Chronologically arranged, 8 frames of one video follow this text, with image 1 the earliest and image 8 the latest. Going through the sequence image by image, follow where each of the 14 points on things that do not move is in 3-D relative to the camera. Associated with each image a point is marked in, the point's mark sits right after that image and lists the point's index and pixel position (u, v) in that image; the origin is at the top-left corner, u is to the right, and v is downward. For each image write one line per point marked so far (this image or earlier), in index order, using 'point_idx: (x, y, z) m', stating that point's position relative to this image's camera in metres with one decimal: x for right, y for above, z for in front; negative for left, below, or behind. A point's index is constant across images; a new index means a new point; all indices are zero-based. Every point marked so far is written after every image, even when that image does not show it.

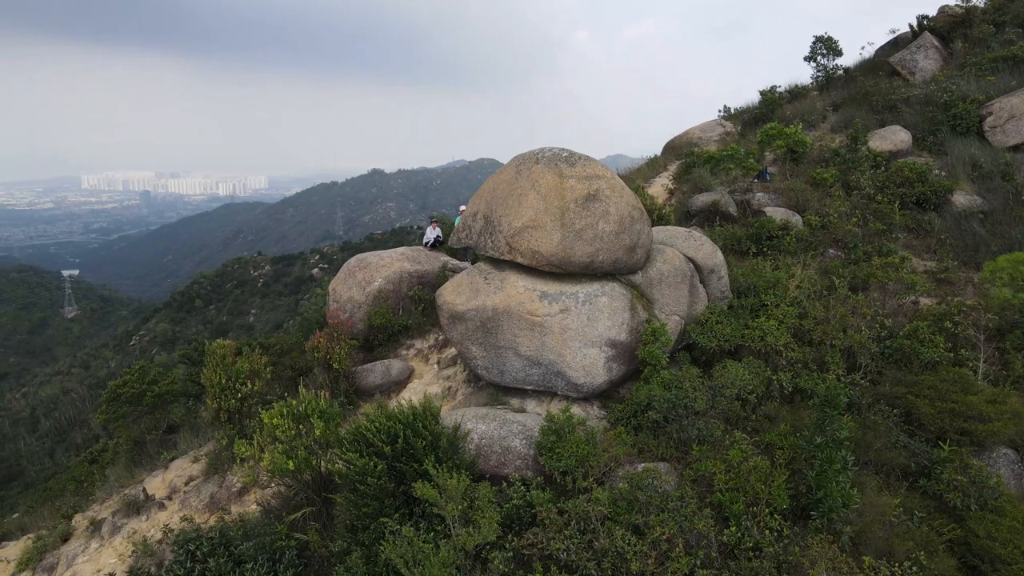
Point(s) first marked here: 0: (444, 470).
0: (-0.5, -1.2, +4.8) m
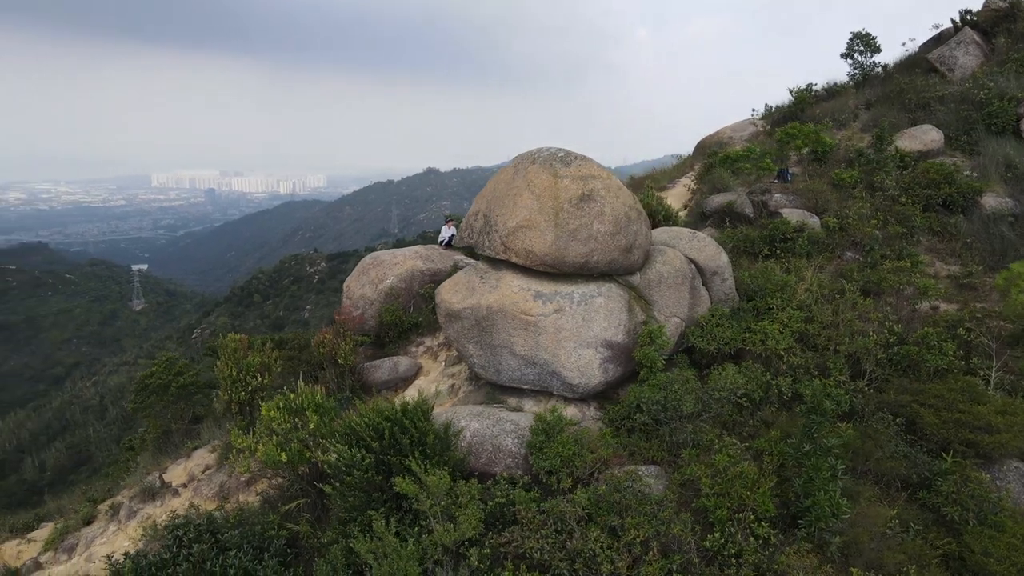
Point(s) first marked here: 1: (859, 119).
0: (-0.6, -1.2, +4.8) m
1: (+4.4, +2.2, +9.4) m
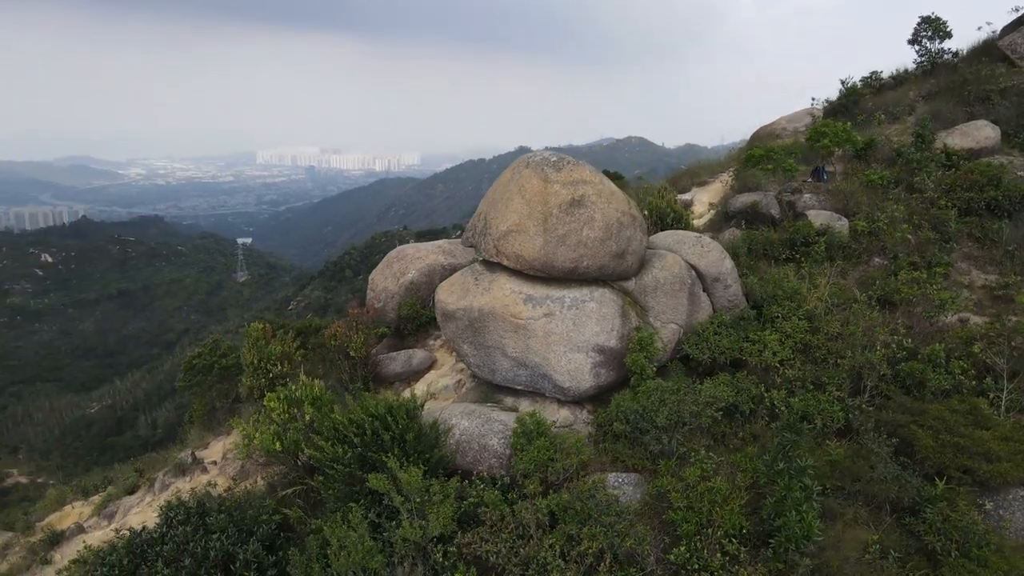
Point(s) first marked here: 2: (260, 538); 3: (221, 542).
0: (-0.7, -1.2, +5.0) m
1: (+4.8, +2.1, +8.9) m
2: (-1.7, -1.7, +4.9) m
3: (-1.9, -1.6, +4.7) m
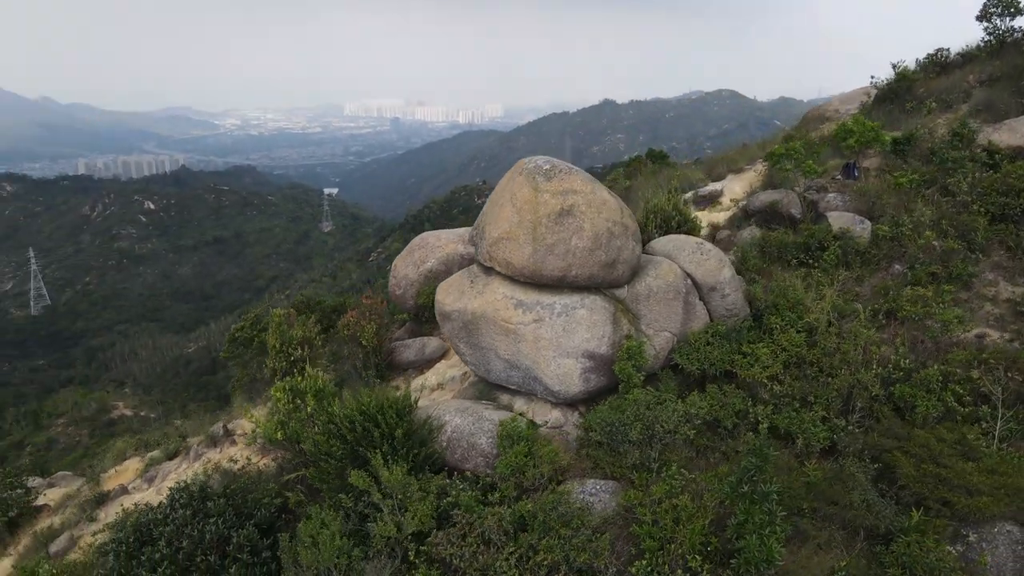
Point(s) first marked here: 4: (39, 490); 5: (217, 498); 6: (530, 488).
0: (-0.9, -1.2, +5.3) m
1: (+5.2, +2.1, +8.3) m
2: (-1.9, -1.7, +5.3) m
3: (-2.1, -1.7, +5.1) m
4: (-6.8, -2.9, +10.5) m
5: (-2.2, -1.6, +5.4) m
6: (+0.1, -1.4, +5.1) m
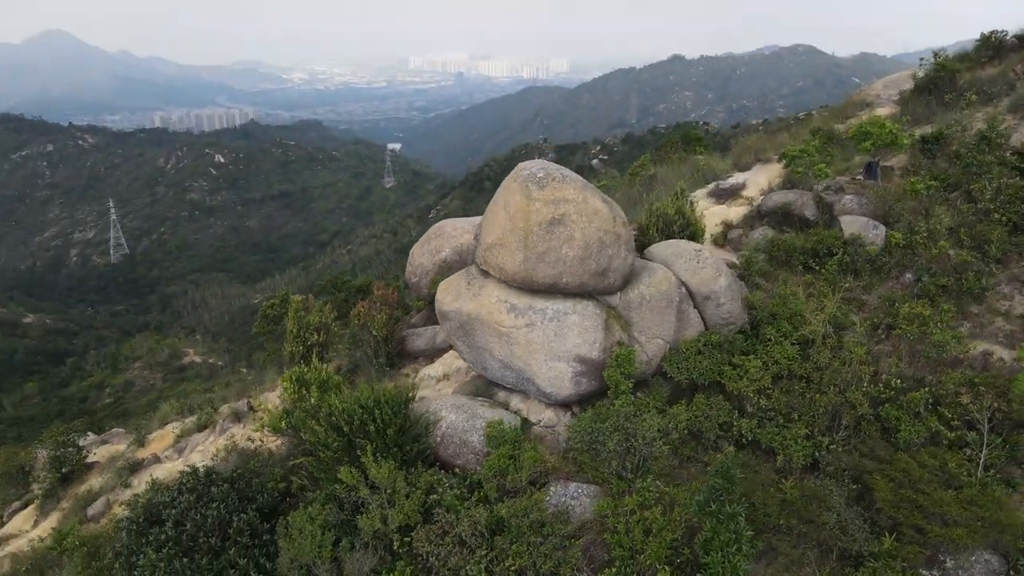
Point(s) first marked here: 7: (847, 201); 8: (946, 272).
0: (-1.0, -1.3, +5.5) m
1: (+5.4, +2.1, +7.9) m
2: (-2.0, -1.7, +5.6) m
3: (-2.2, -1.7, +5.5) m
4: (-6.5, -2.5, +11.3) m
5: (-2.3, -1.5, +5.8) m
6: (0.0, -1.5, +5.3) m
7: (+3.2, +0.8, +7.0) m
8: (+3.6, +0.1, +6.1) m
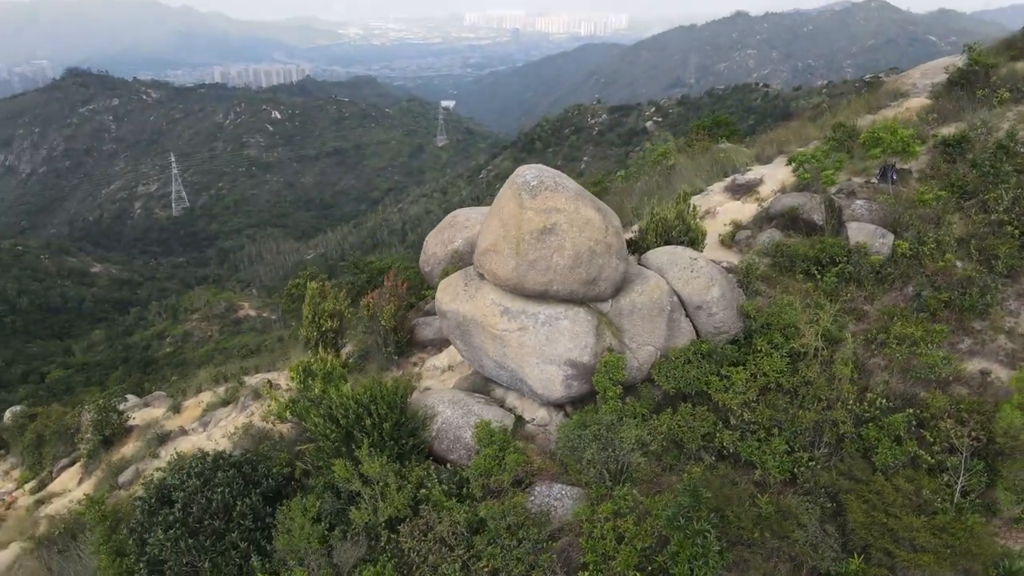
0: (-1.1, -1.3, +5.8) m
1: (+5.5, +2.0, +7.6) m
2: (-2.1, -1.7, +6.0) m
3: (-2.3, -1.7, +5.8) m
4: (-6.2, -2.0, +11.9) m
5: (-2.4, -1.5, +6.2) m
6: (-0.1, -1.5, +5.5) m
7: (+3.2, +0.8, +6.9) m
8: (+3.6, 0.0, +6.0) m
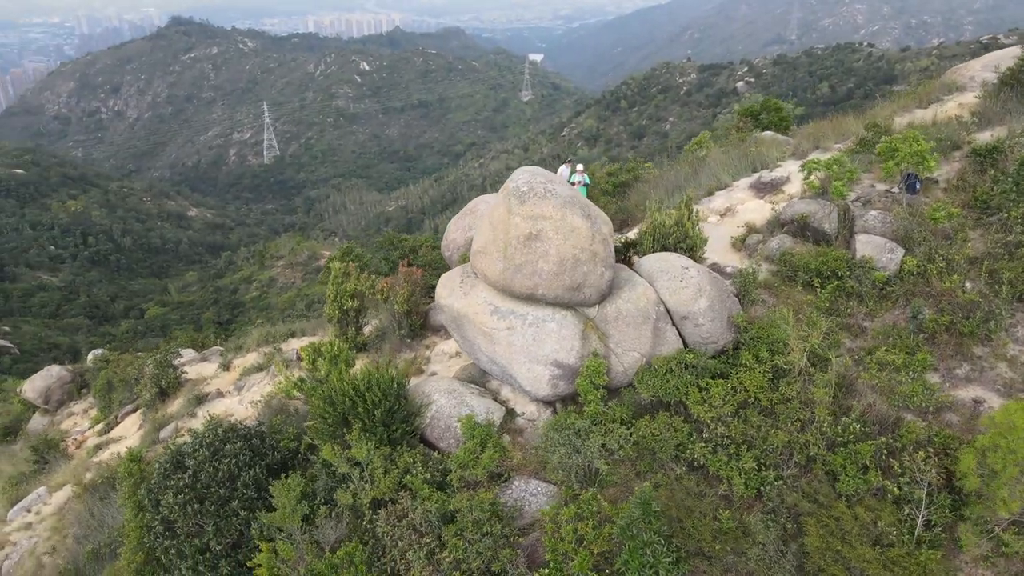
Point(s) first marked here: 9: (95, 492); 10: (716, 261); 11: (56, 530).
0: (-1.2, -1.2, +6.2) m
1: (+5.6, +1.8, +7.0) m
2: (-2.2, -1.6, +6.5) m
3: (-2.5, -1.5, +6.3) m
4: (-5.7, -1.4, +12.8) m
5: (-2.5, -1.4, +6.7) m
6: (-0.3, -1.5, +5.8) m
7: (+3.3, +0.6, +6.6) m
8: (+3.5, -0.2, +5.8) m
9: (-4.6, -2.3, +8.1) m
10: (+2.0, +0.3, +7.3) m
11: (-5.0, -2.7, +8.1) m
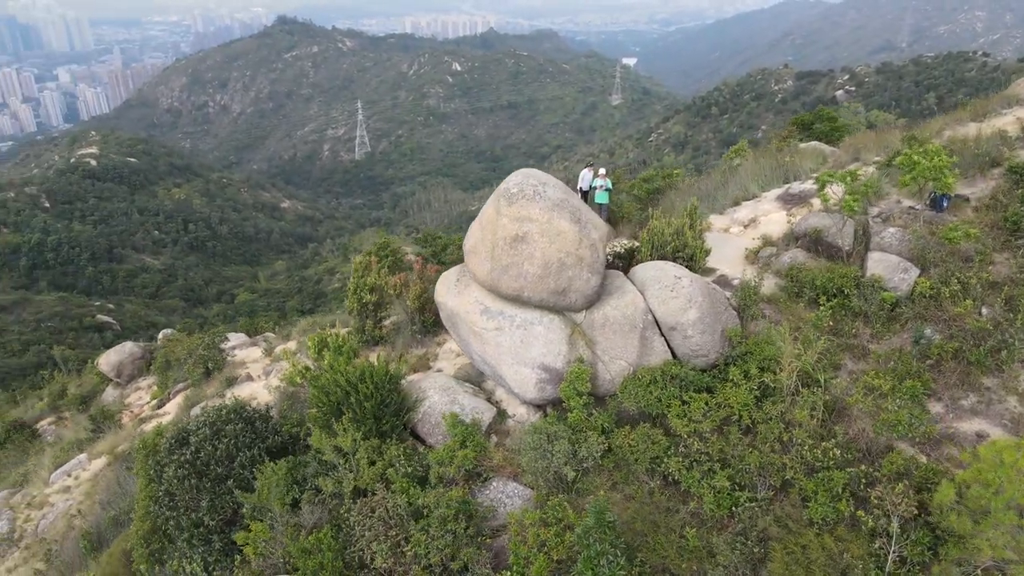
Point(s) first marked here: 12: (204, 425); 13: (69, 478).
0: (-1.3, -1.2, +6.3) m
1: (+5.7, +1.5, +6.4) m
2: (-2.3, -1.5, +6.7) m
3: (-2.6, -1.4, +6.6) m
4: (-5.0, -1.1, +13.4) m
5: (-2.5, -1.3, +6.9) m
6: (-0.5, -1.5, +5.8) m
7: (+3.3, +0.5, +6.3) m
8: (+3.3, -0.3, +5.4) m
9: (-4.5, -2.0, +8.6) m
10: (+2.1, +0.2, +7.1) m
11: (-5.0, -2.4, +8.6) m
12: (-2.8, -1.3, +6.9) m
13: (-5.6, -2.4, +9.3) m
